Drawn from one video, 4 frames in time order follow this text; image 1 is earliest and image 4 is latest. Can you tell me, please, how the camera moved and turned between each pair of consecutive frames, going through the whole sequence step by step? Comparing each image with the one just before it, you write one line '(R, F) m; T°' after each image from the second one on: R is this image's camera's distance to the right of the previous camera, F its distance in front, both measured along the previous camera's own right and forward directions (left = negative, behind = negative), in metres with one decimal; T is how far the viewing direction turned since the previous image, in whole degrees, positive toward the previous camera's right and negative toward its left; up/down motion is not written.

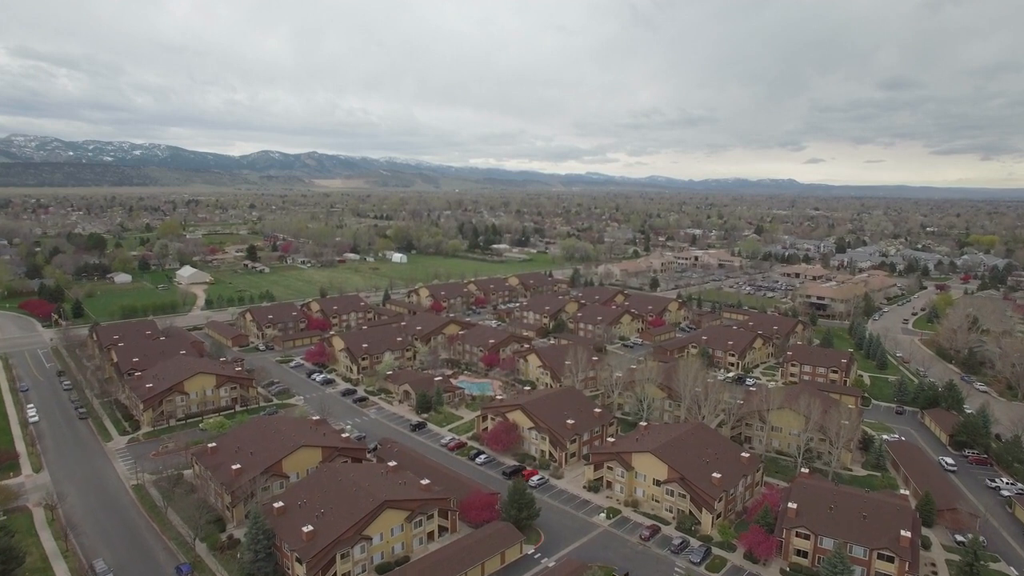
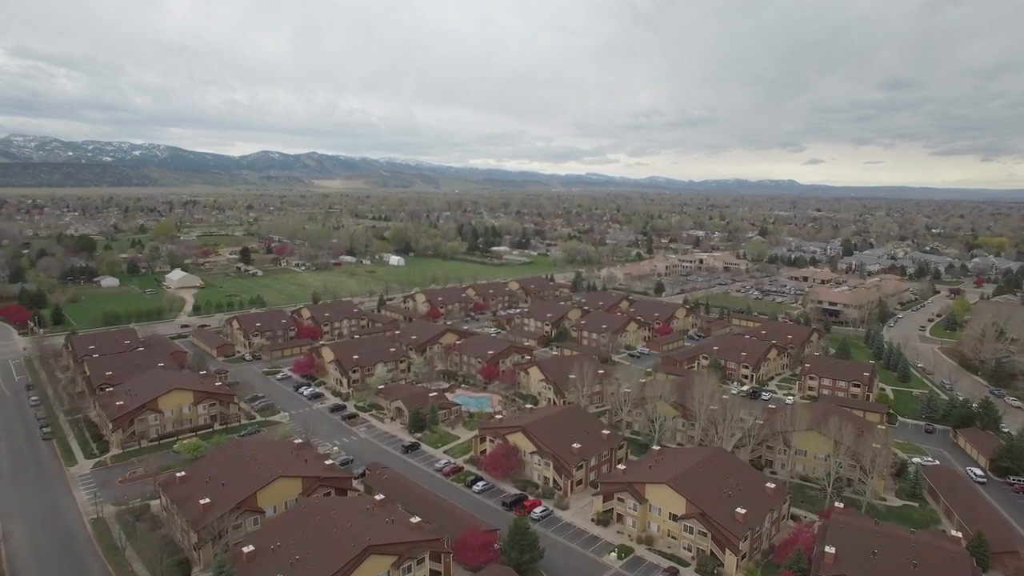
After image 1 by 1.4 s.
(0.0, +3.1) m; 0°
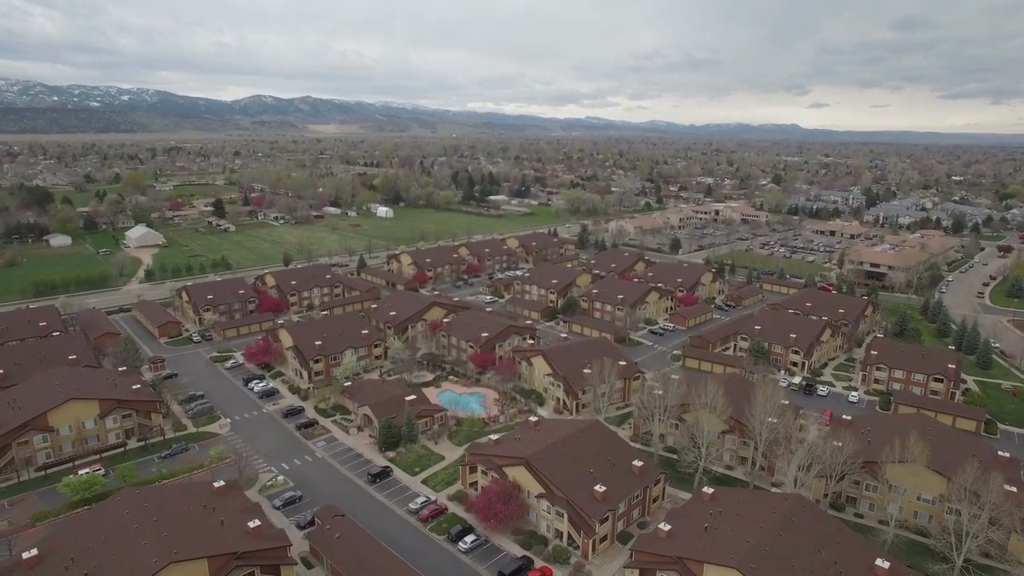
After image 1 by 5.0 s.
(0.0, +9.6) m; 0°
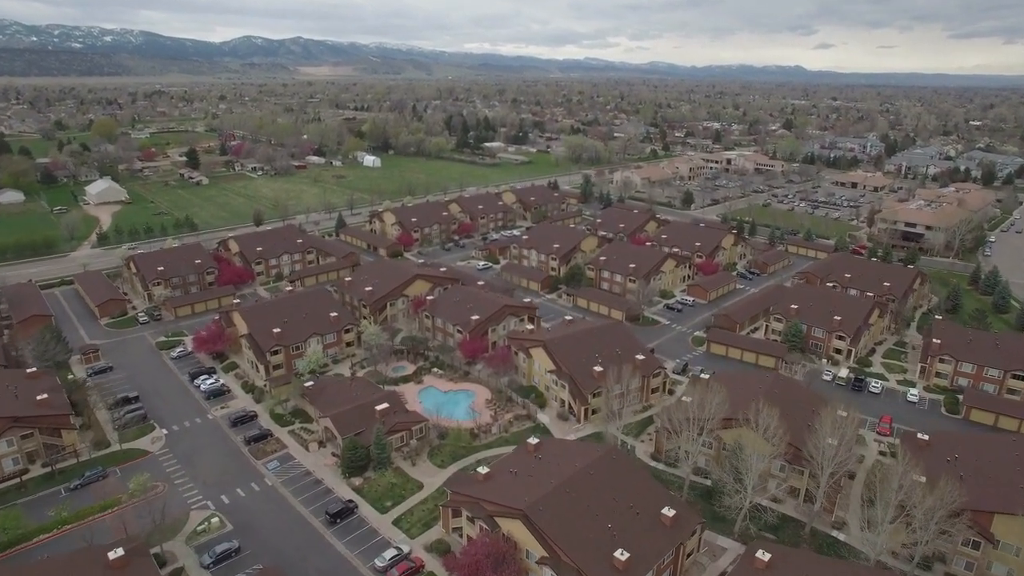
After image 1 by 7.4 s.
(+0.1, +6.7) m; 0°
